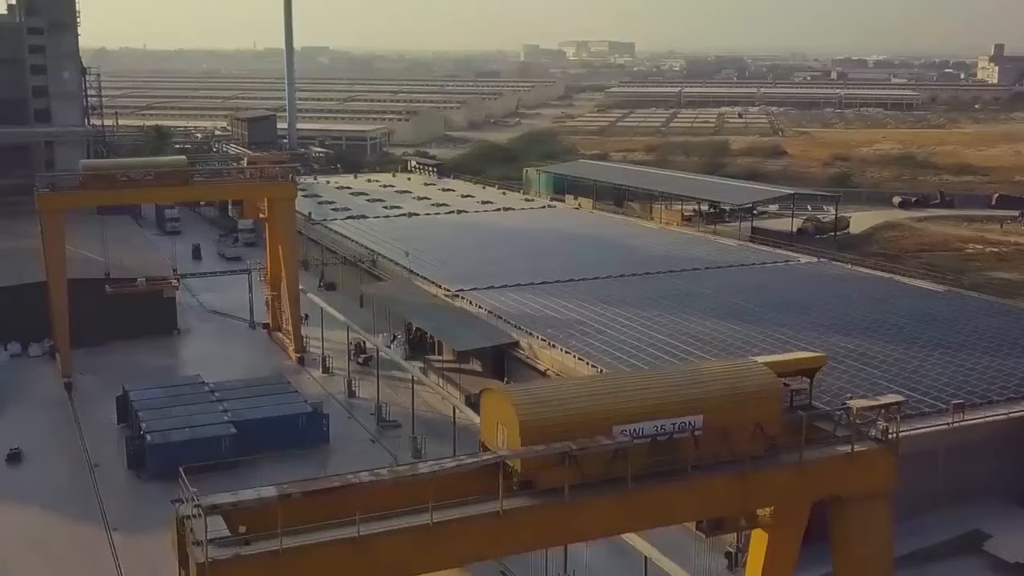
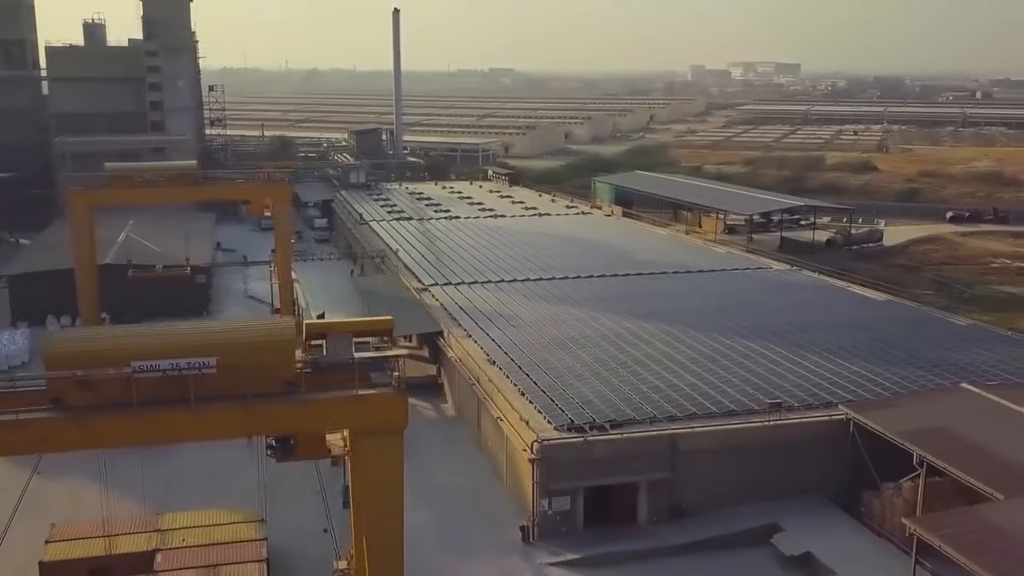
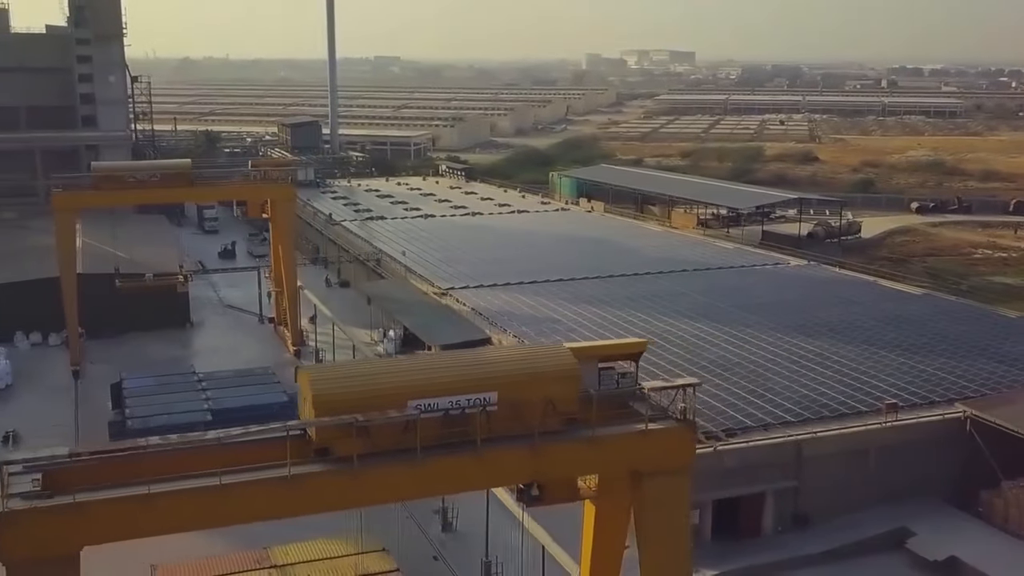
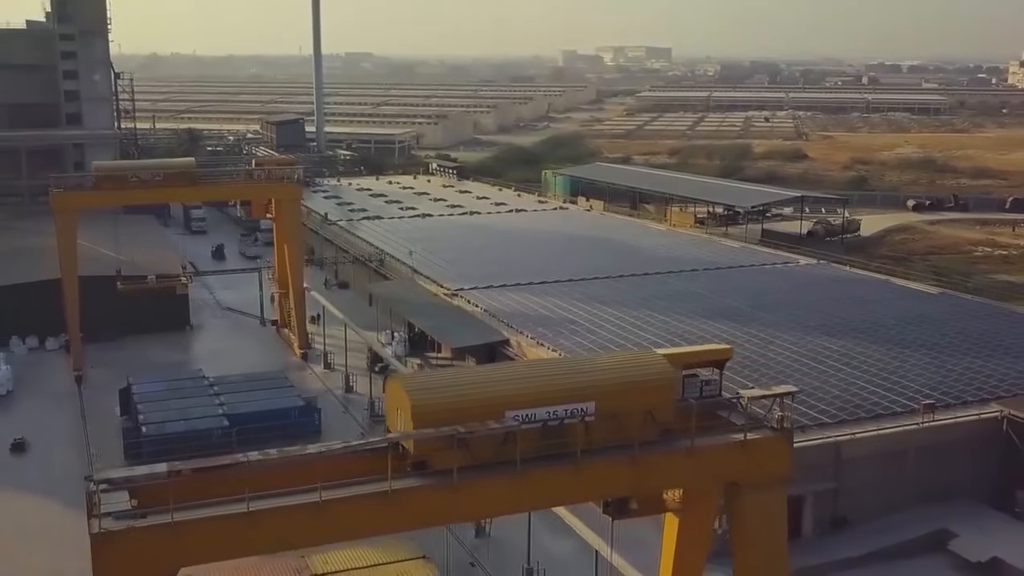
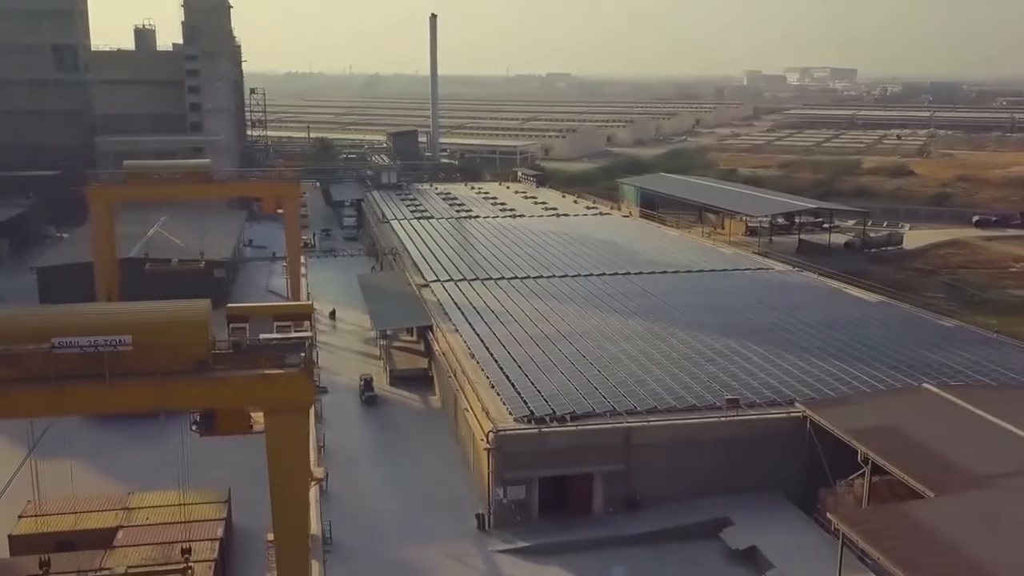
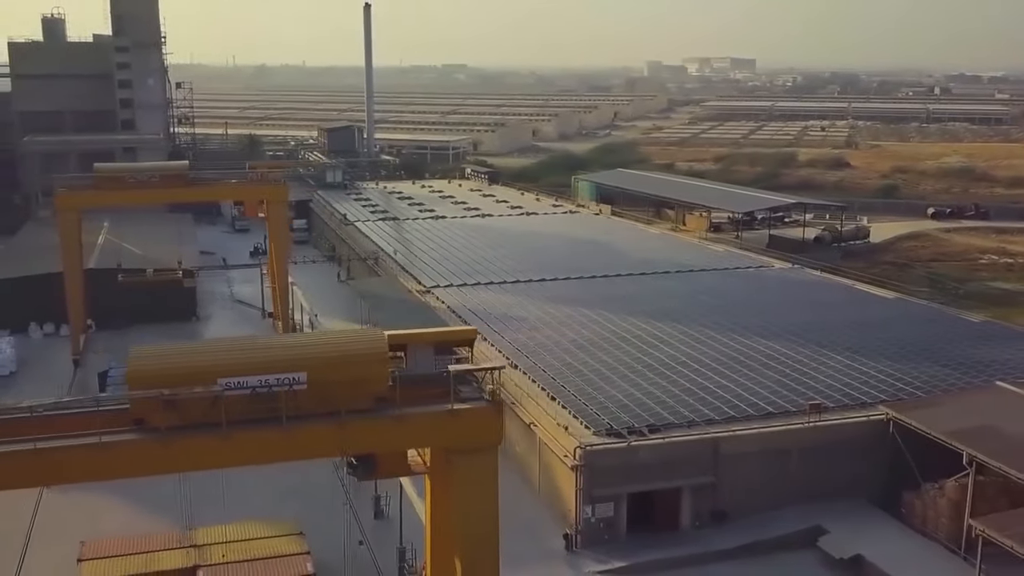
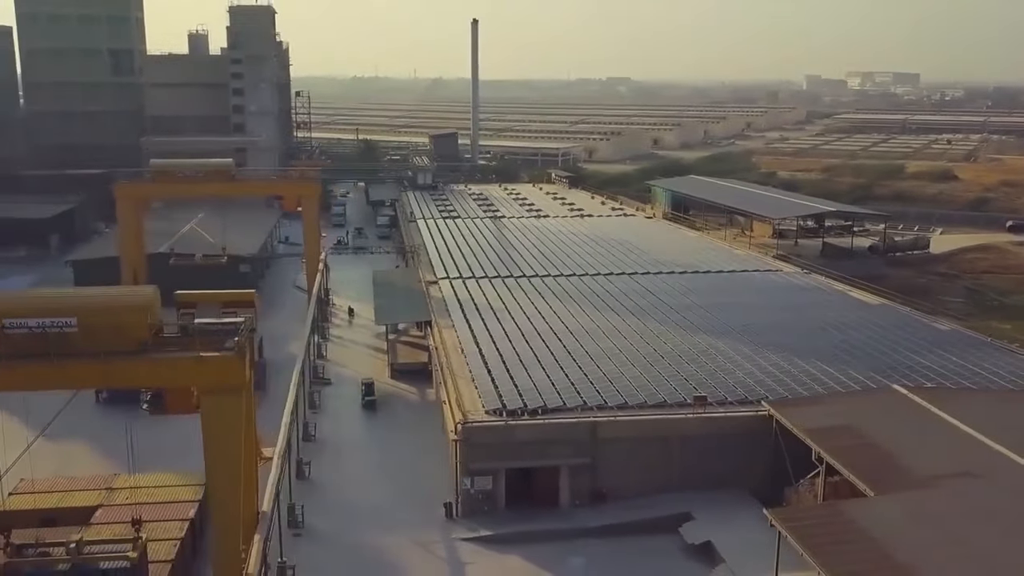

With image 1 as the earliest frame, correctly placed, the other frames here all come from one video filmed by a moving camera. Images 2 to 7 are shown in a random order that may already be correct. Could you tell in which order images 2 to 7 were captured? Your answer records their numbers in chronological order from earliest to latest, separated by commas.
4, 3, 6, 2, 5, 7
